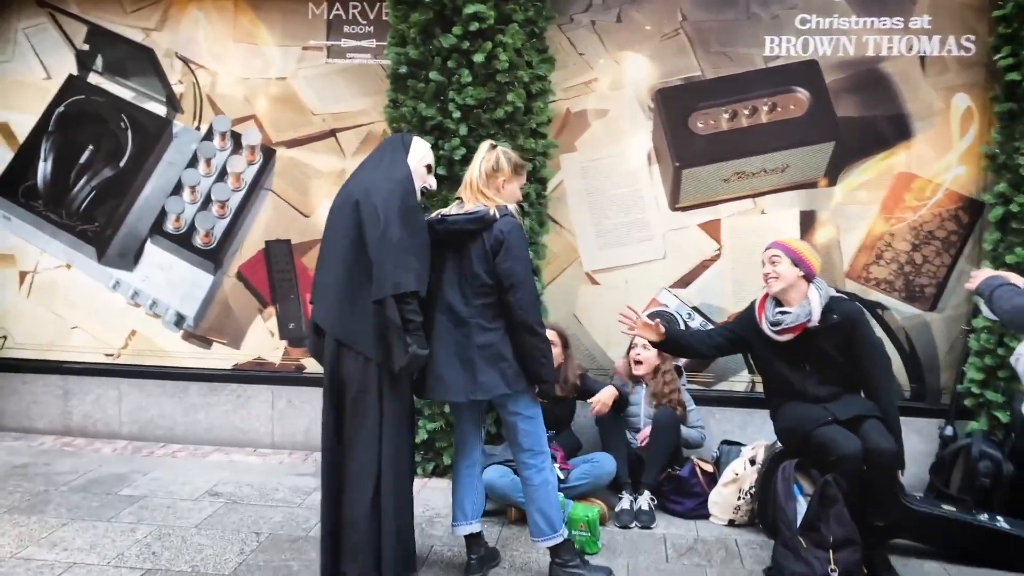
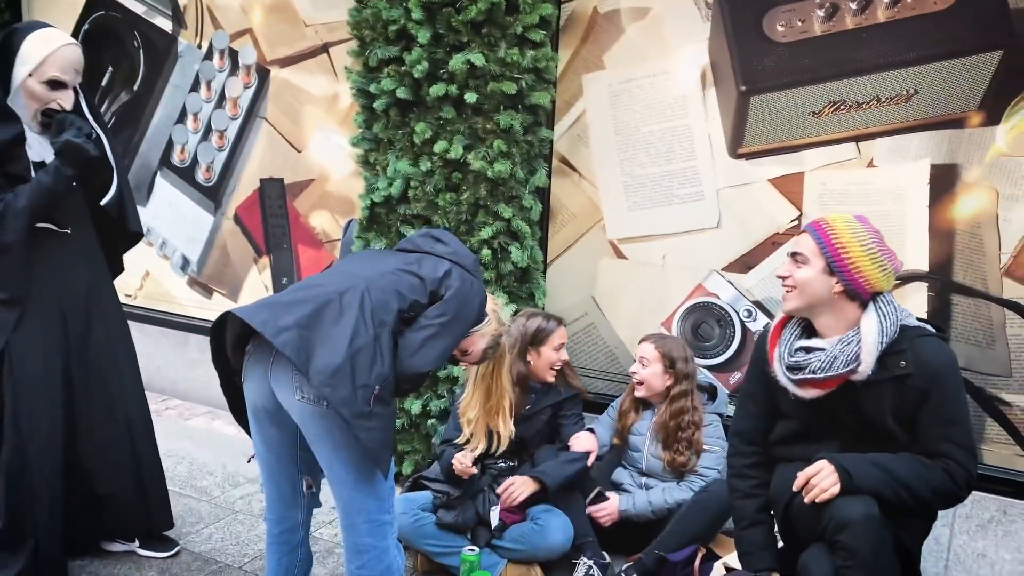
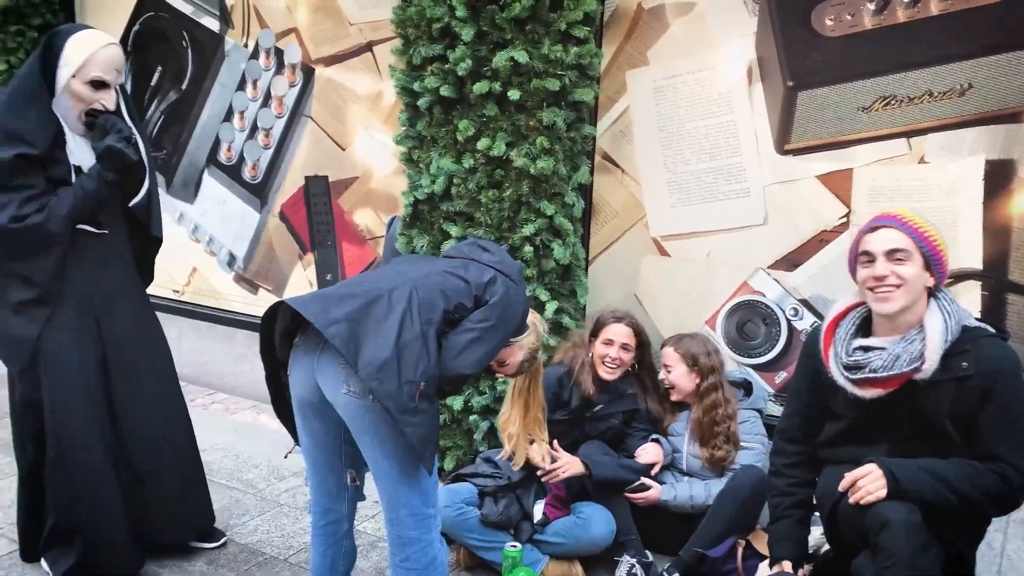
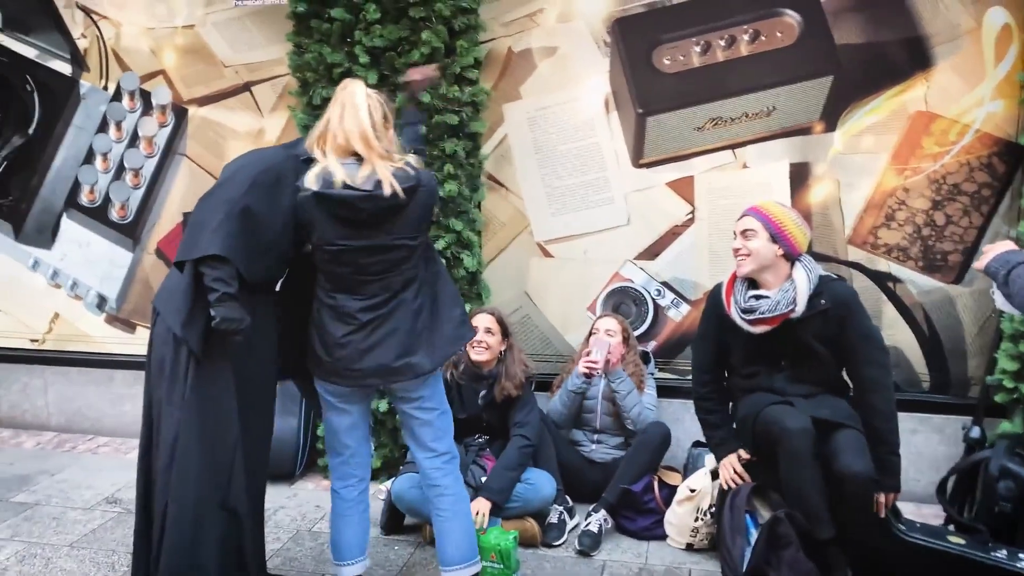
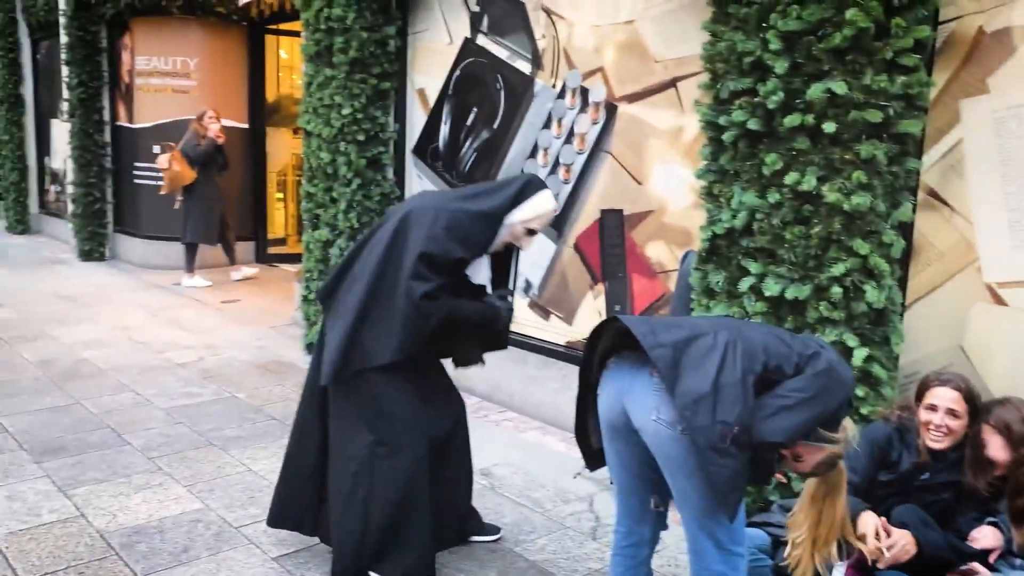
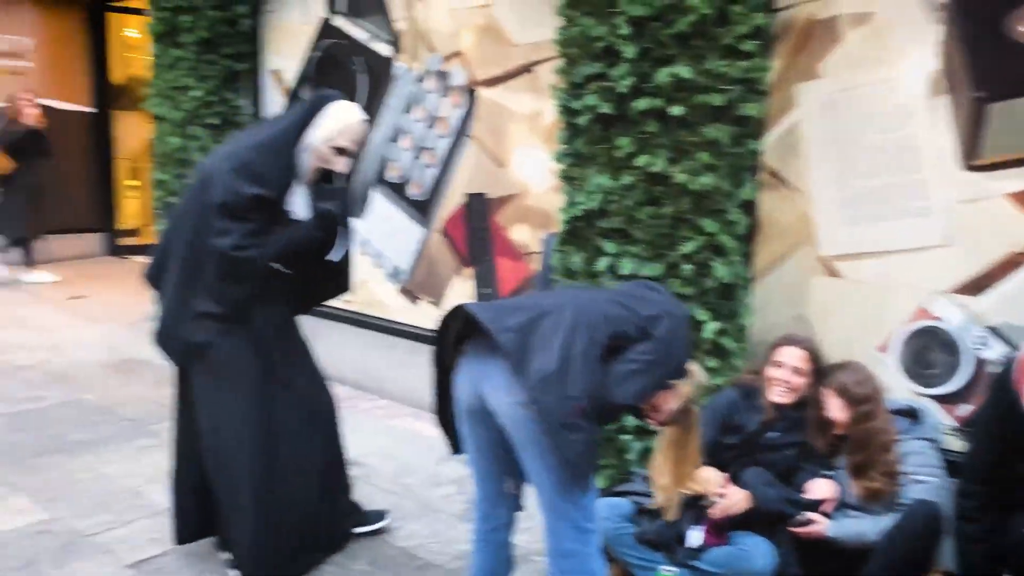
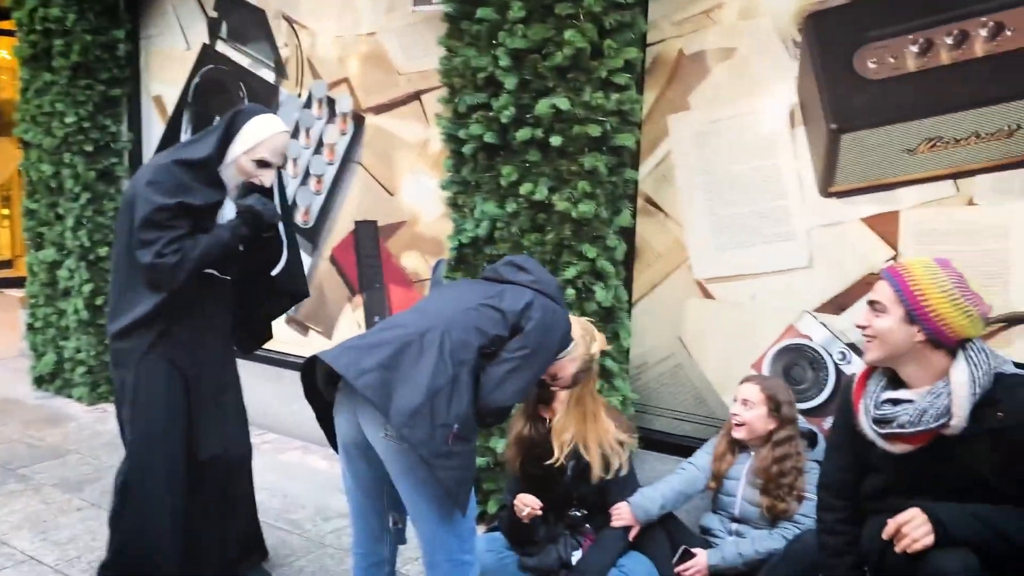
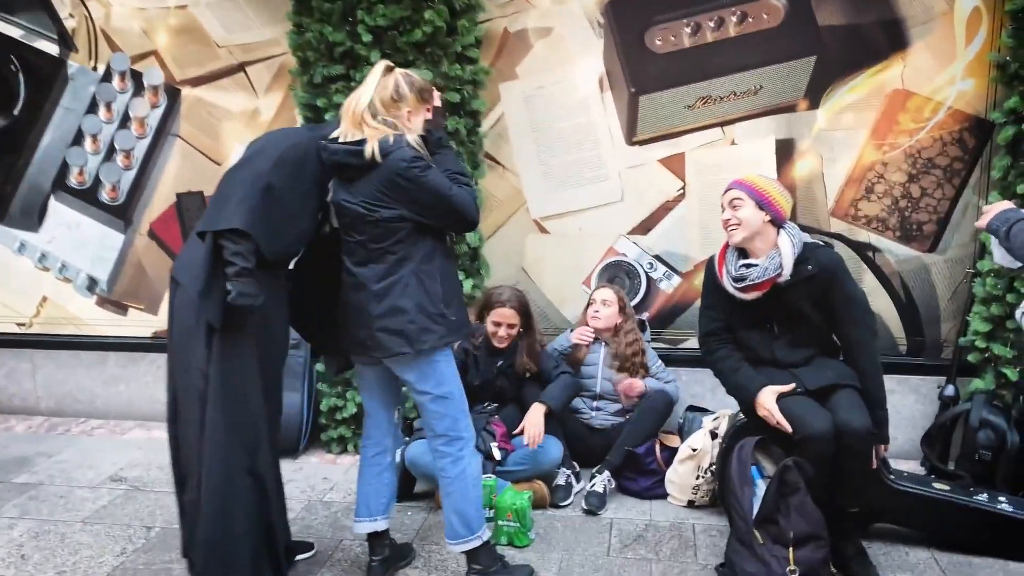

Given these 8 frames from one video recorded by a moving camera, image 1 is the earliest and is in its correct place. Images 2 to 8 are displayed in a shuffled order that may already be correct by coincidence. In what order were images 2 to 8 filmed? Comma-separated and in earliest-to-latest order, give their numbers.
8, 4, 7, 2, 3, 6, 5
